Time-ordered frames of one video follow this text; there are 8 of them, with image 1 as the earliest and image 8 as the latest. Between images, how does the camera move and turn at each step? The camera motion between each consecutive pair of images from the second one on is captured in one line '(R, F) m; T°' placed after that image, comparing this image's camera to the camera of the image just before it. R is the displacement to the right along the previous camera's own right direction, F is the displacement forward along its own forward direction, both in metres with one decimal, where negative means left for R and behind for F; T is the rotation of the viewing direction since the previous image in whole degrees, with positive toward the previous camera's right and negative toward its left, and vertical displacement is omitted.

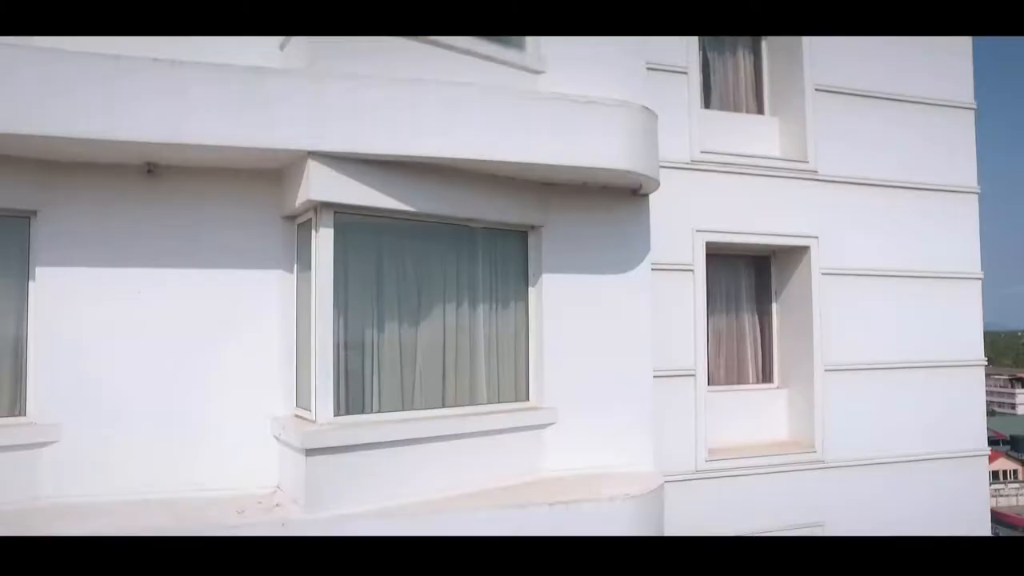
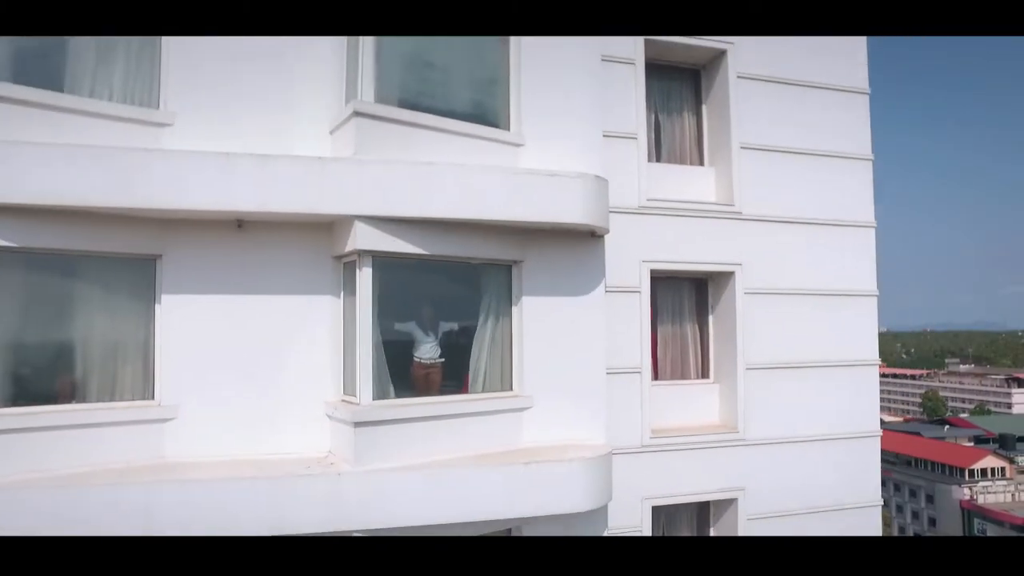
(+0.1, -1.0) m; -1°
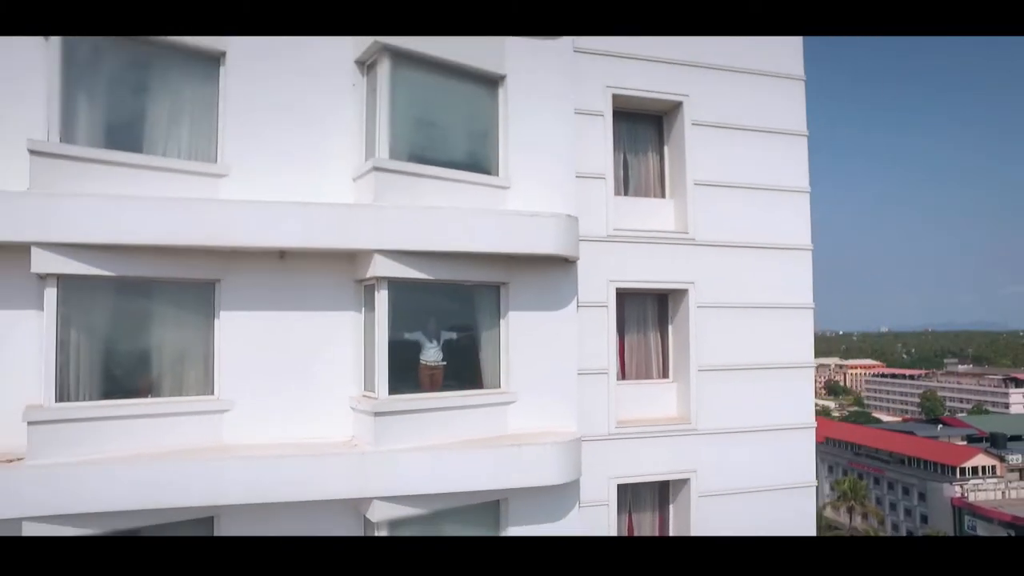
(+0.1, -0.9) m; 0°
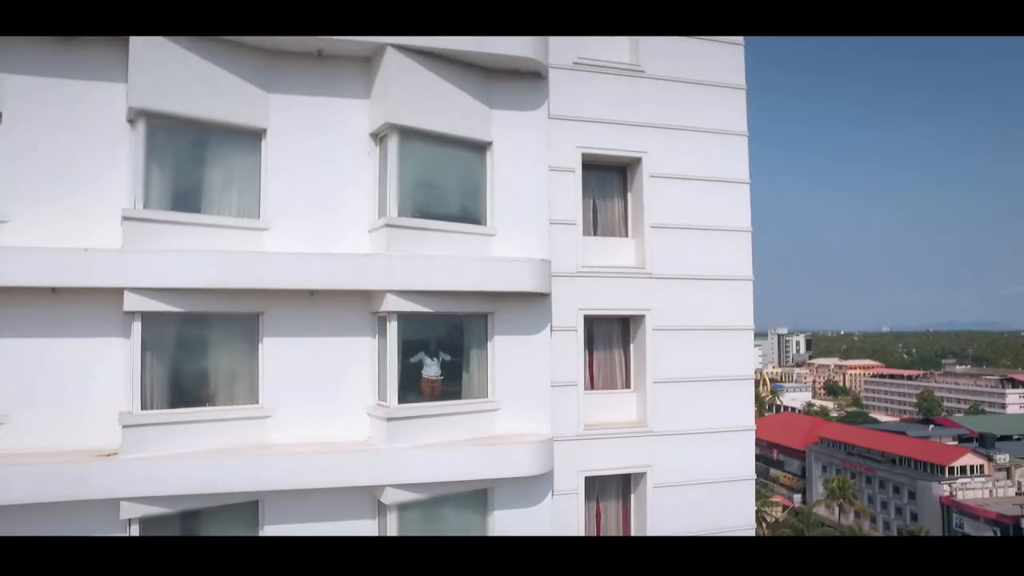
(+0.1, -1.2) m; 0°
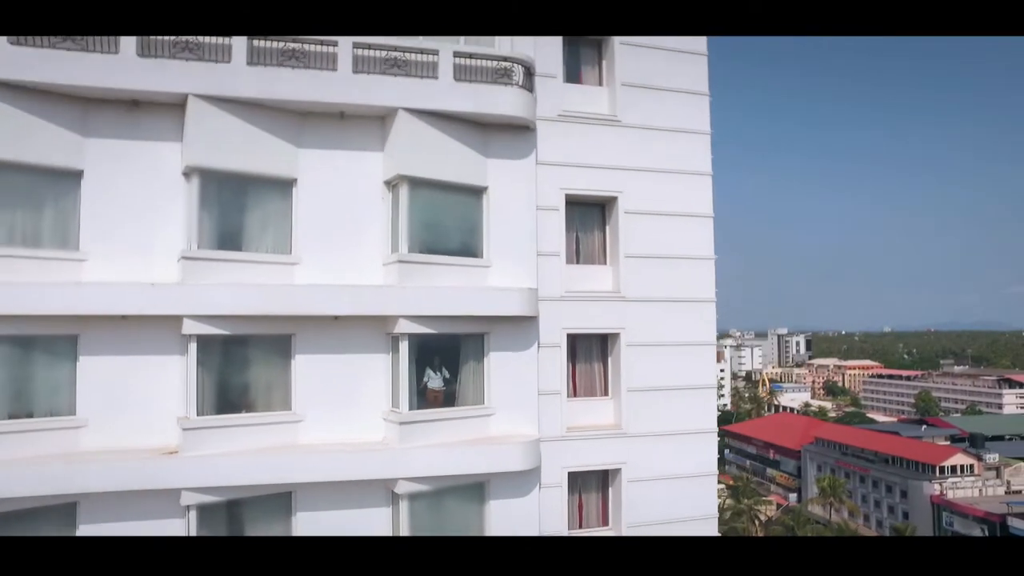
(+0.1, -1.1) m; 0°
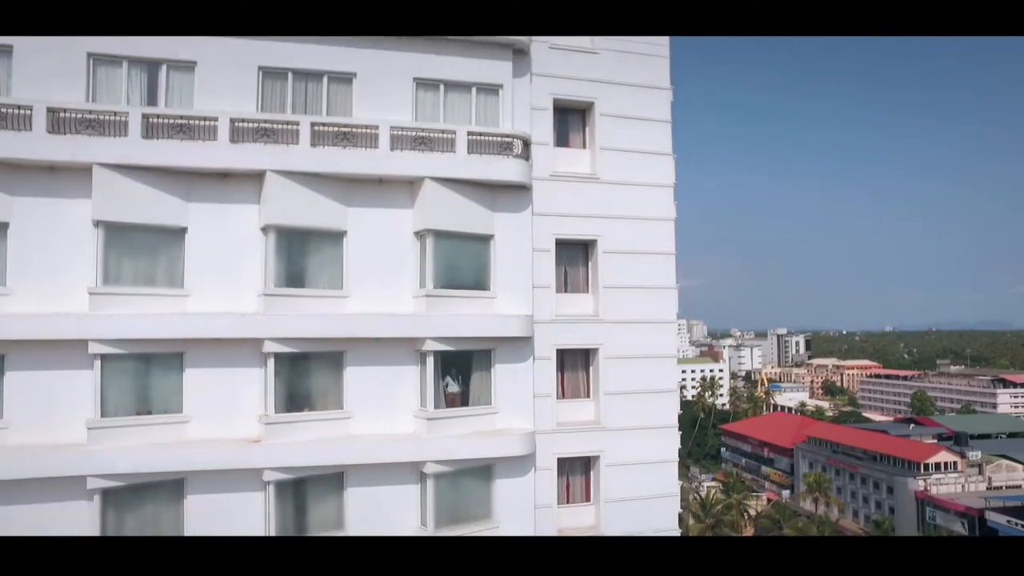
(0.0, -2.0) m; 0°
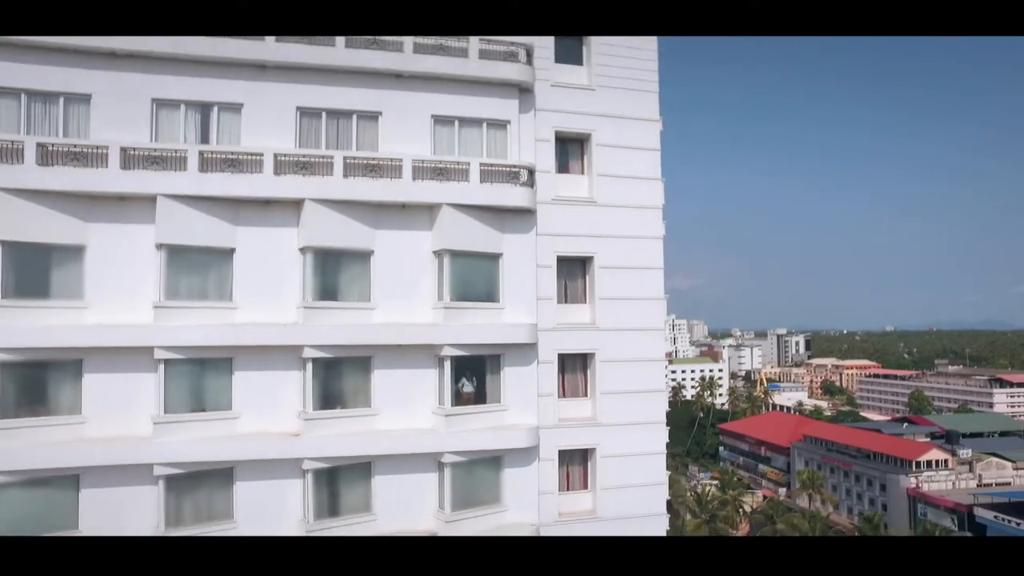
(+2.2, -0.5) m; 0°
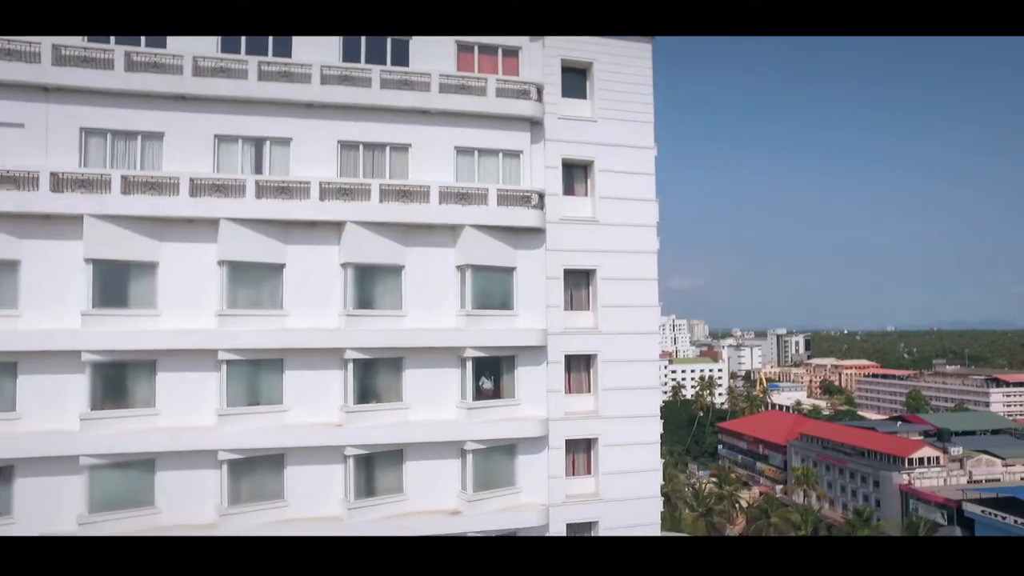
(-0.1, -1.5) m; 0°
